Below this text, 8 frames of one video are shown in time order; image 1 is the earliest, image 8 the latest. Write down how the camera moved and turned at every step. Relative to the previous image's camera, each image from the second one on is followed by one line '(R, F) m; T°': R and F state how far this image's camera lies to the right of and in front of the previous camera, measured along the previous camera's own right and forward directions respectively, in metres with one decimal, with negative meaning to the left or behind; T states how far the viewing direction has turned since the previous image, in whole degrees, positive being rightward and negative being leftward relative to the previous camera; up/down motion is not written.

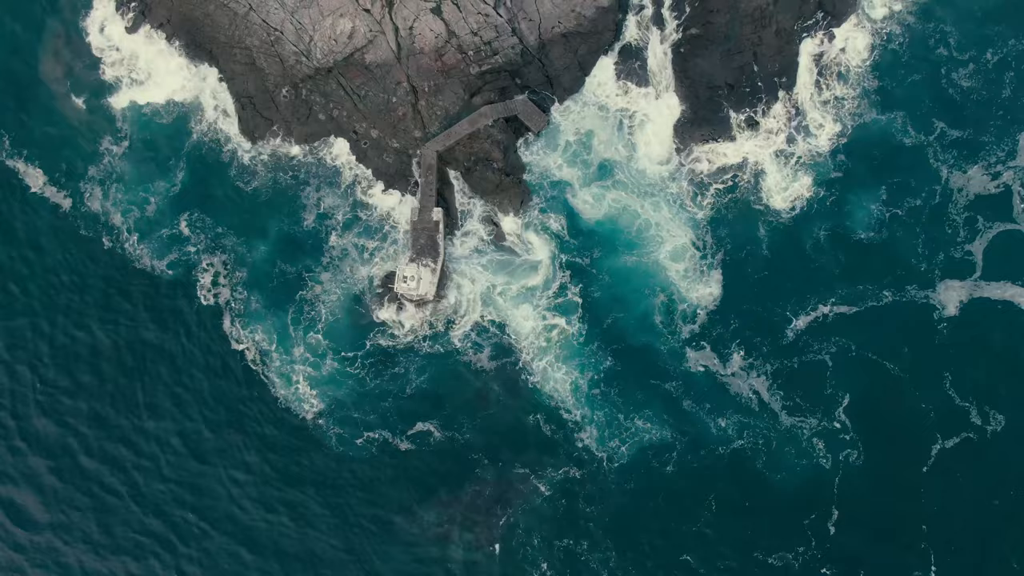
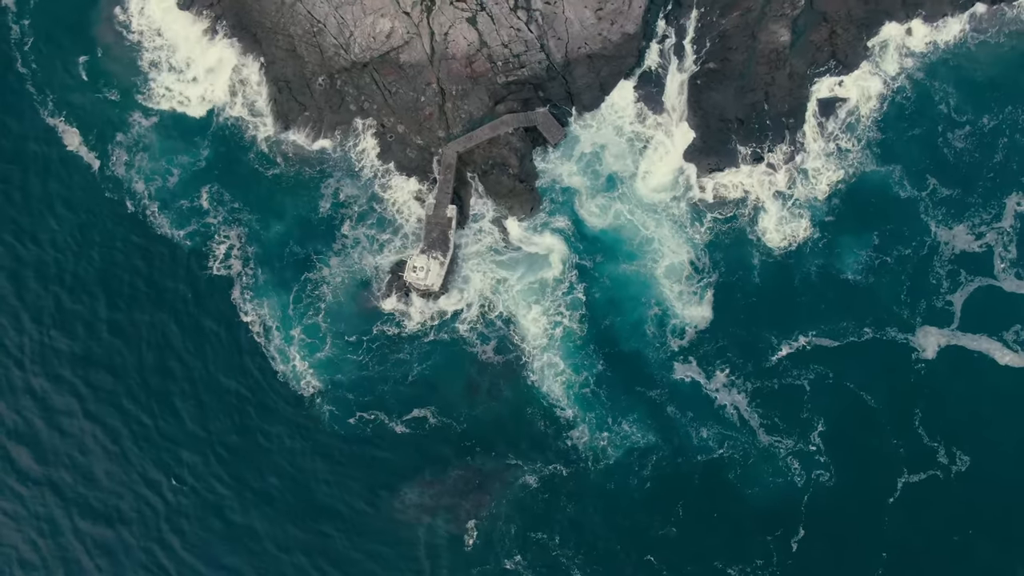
(+0.1, -2.9) m; 0°
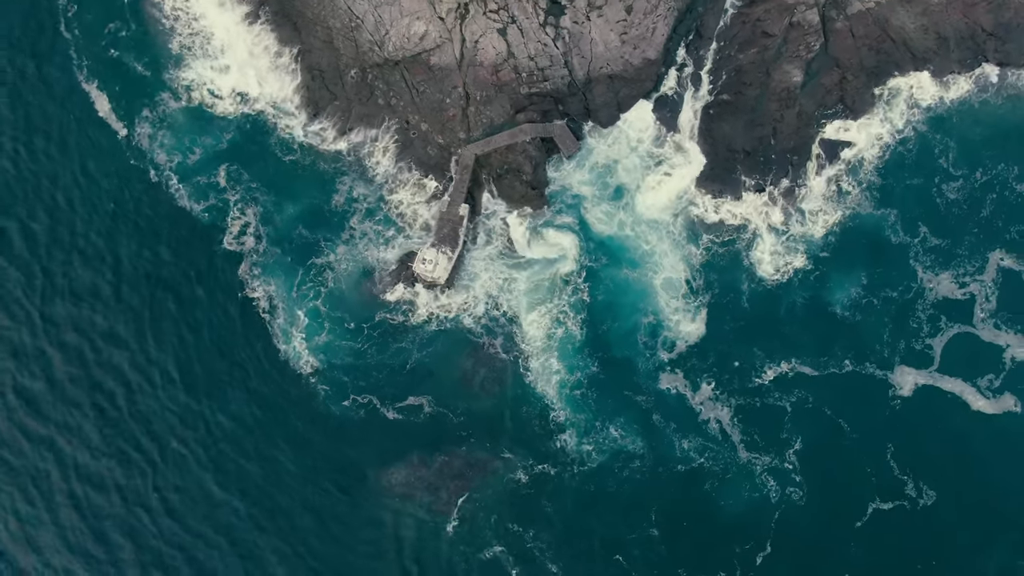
(0.0, -2.7) m; 0°
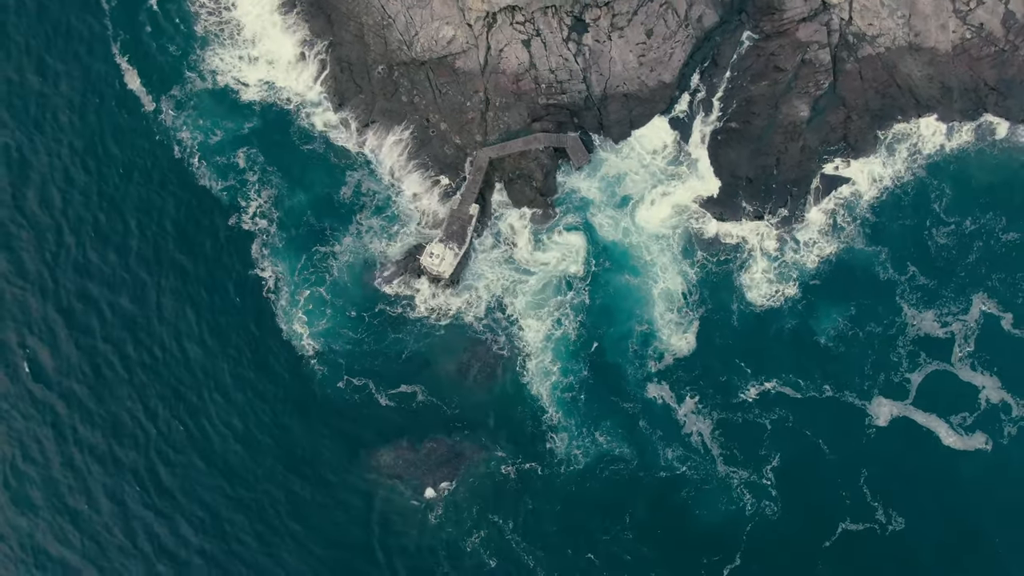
(0.0, -2.5) m; 0°
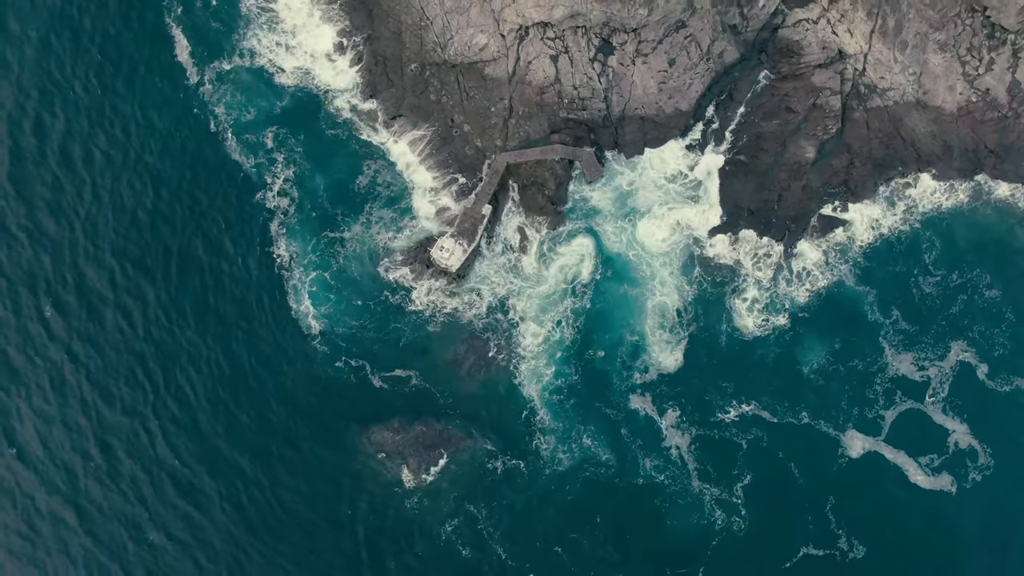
(0.0, -3.0) m; 0°
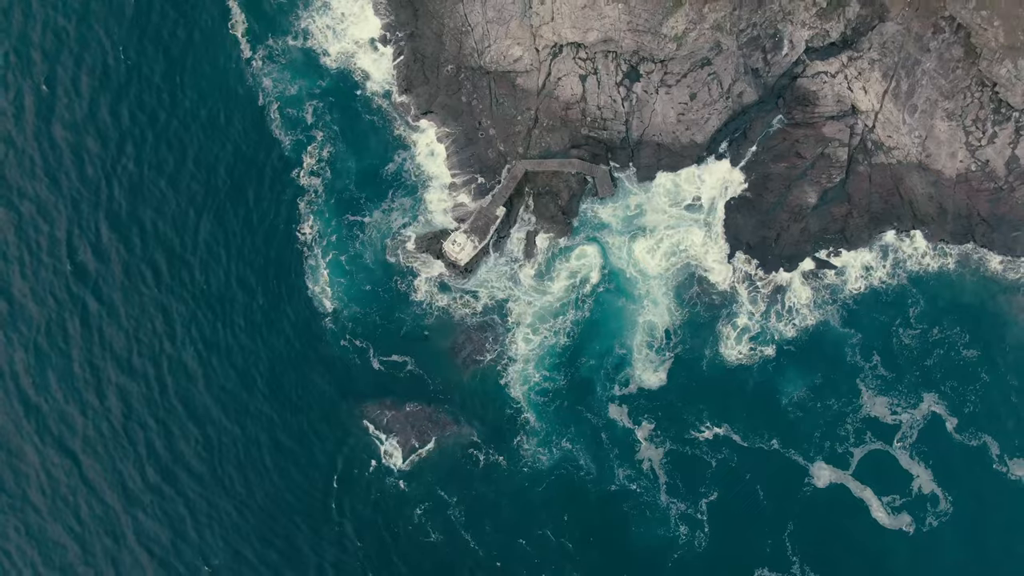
(0.0, -3.4) m; 0°
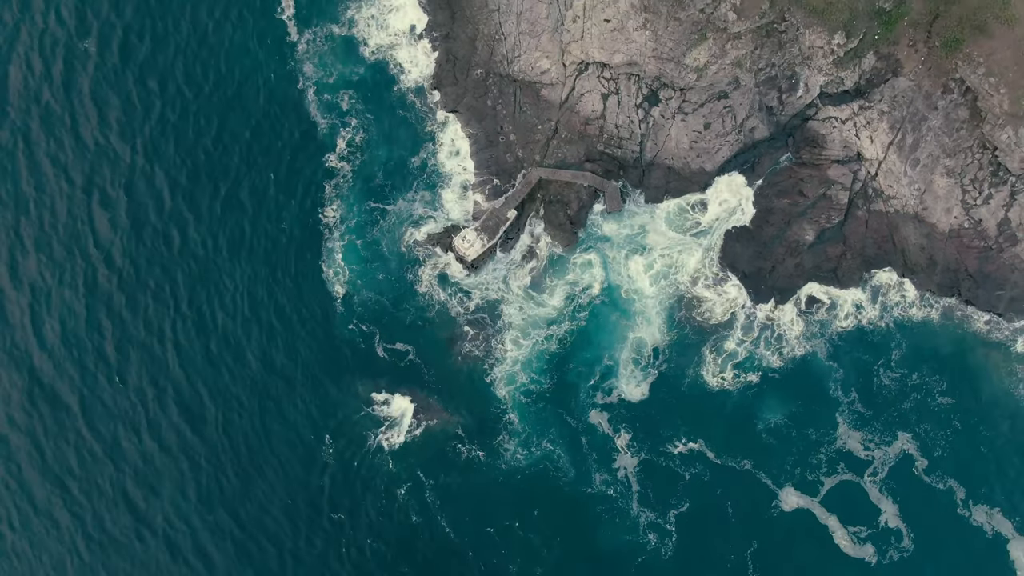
(-0.1, -3.0) m; 0°
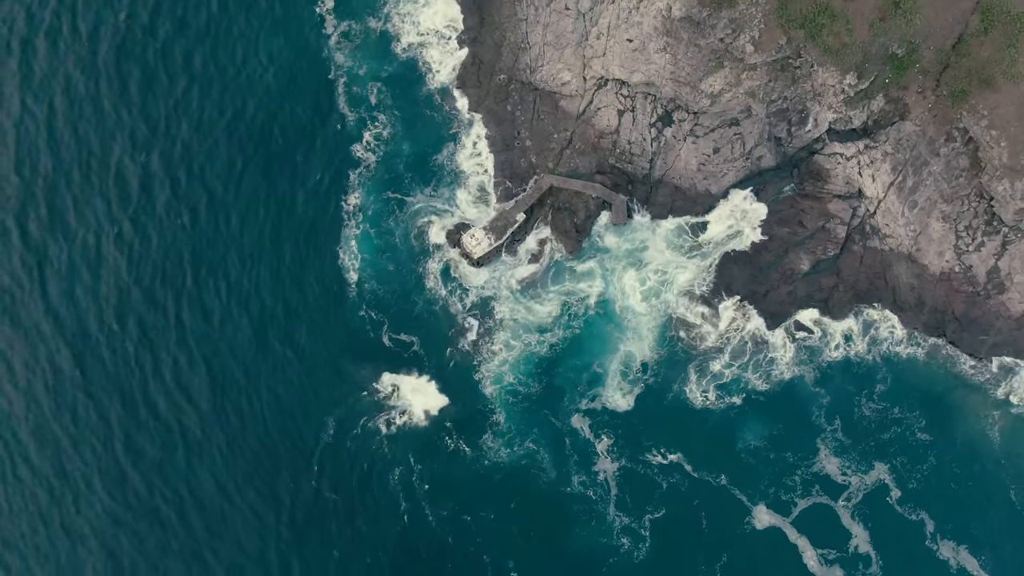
(0.0, -2.5) m; 0°
